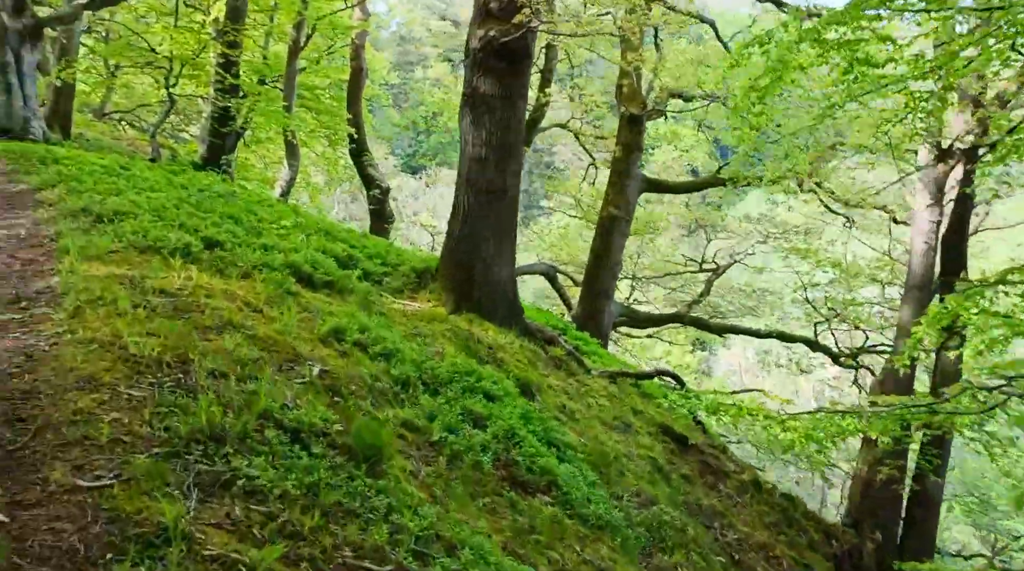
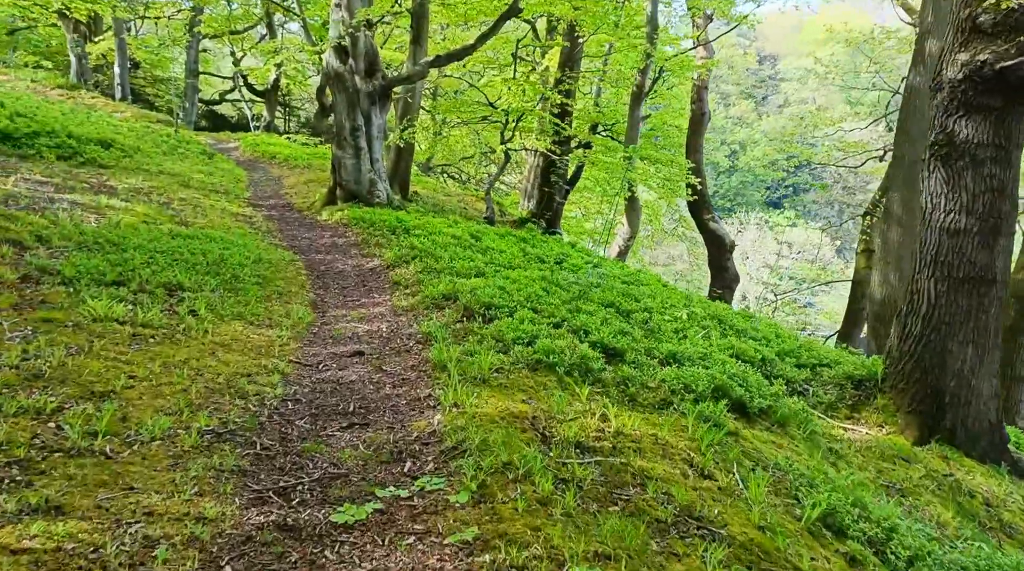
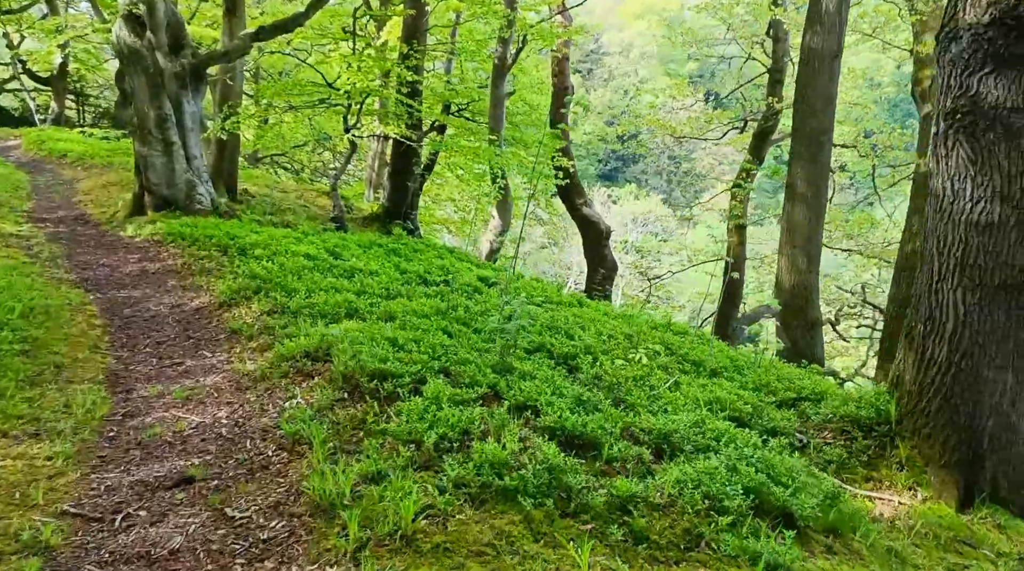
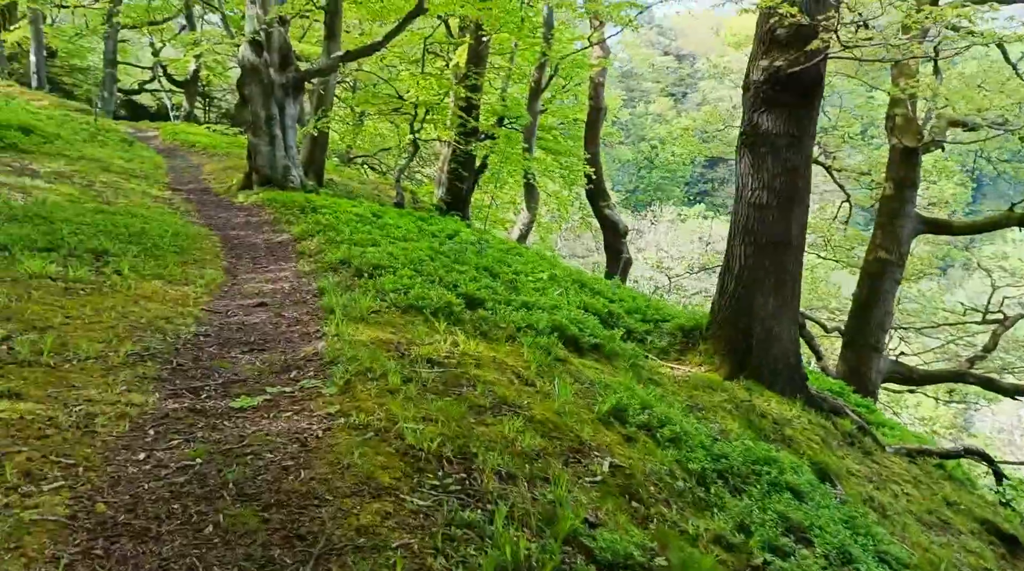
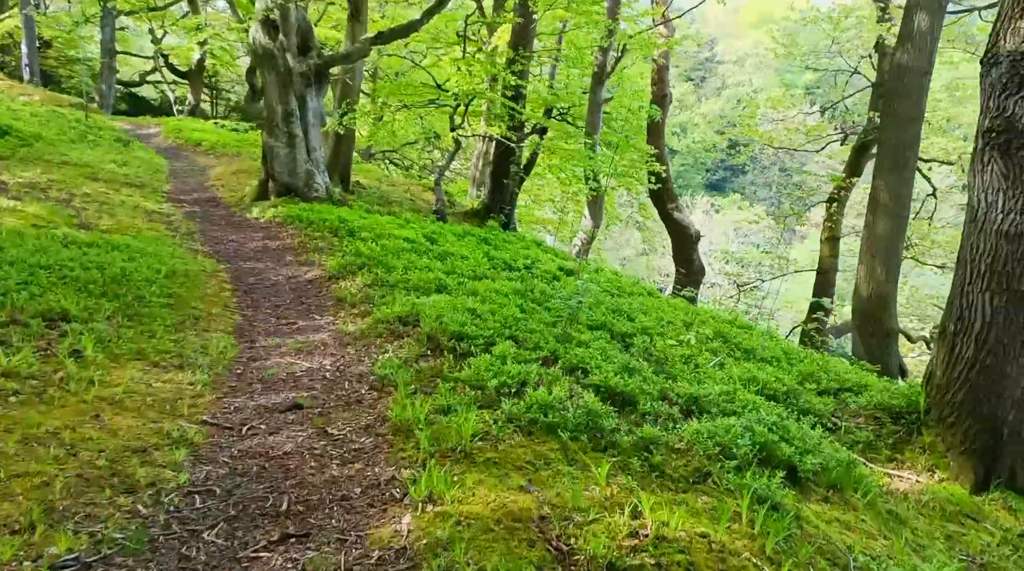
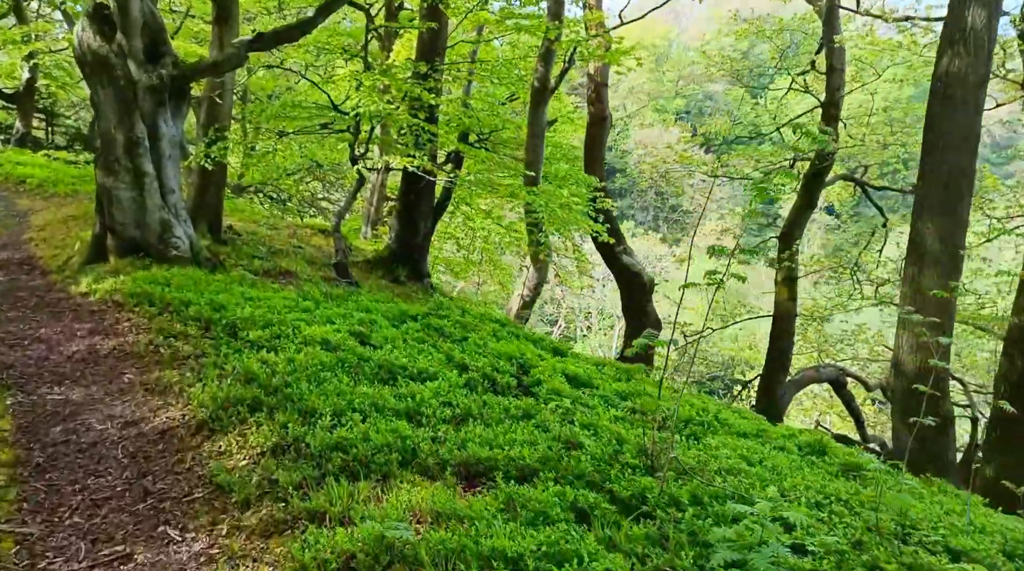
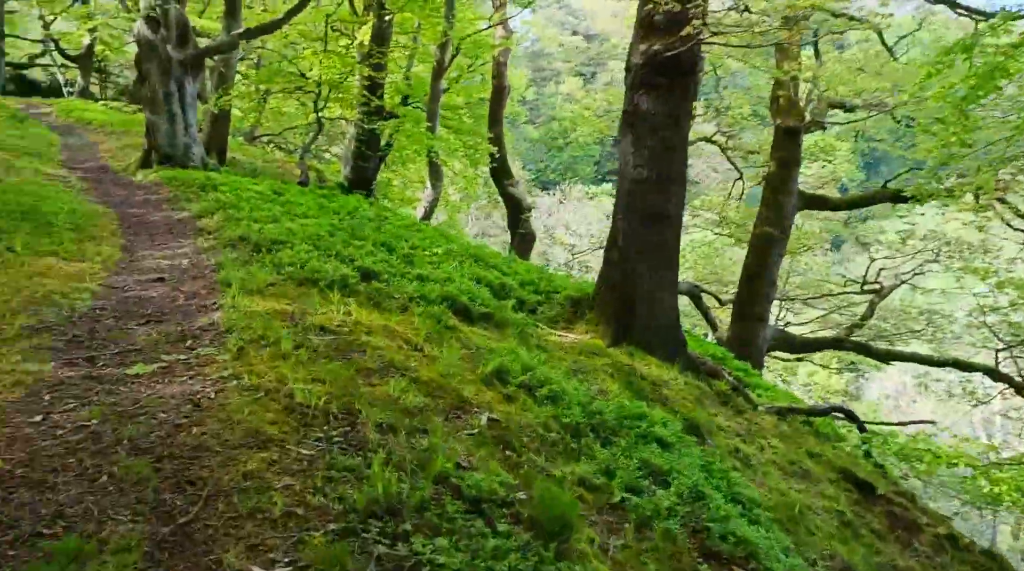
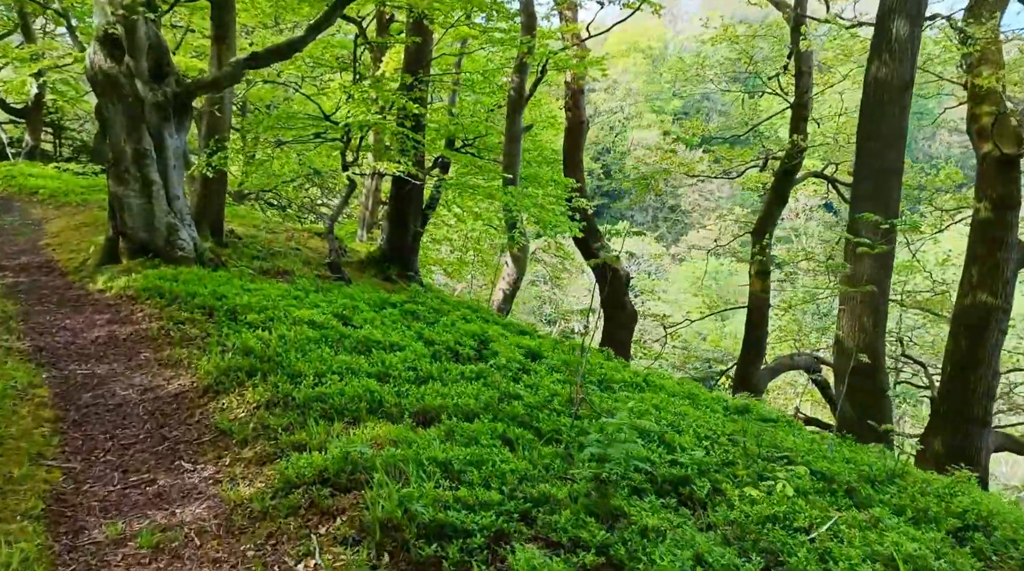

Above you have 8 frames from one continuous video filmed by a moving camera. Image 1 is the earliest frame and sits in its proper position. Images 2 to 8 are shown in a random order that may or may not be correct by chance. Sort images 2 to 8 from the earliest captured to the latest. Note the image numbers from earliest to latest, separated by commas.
7, 4, 2, 5, 3, 8, 6
